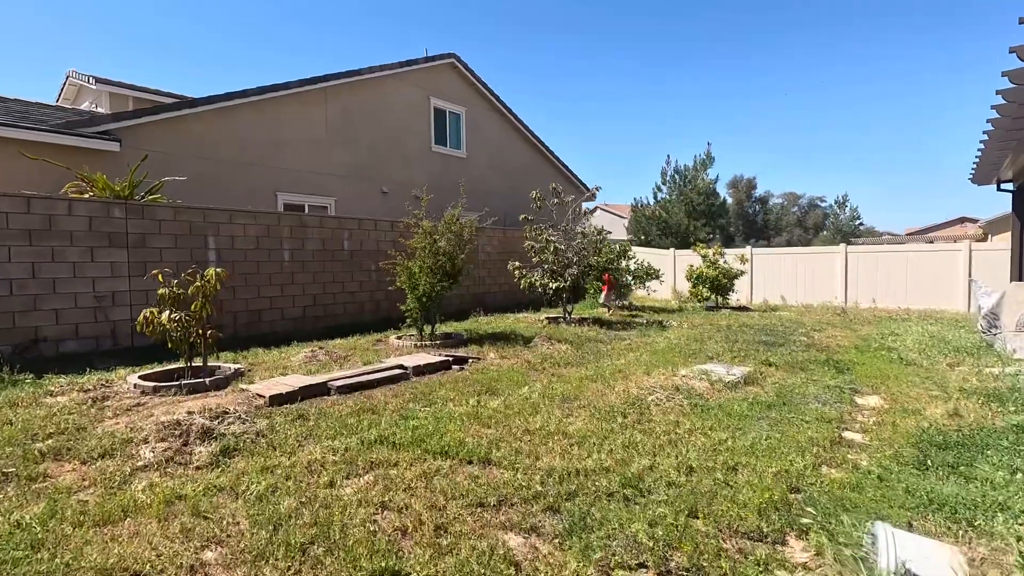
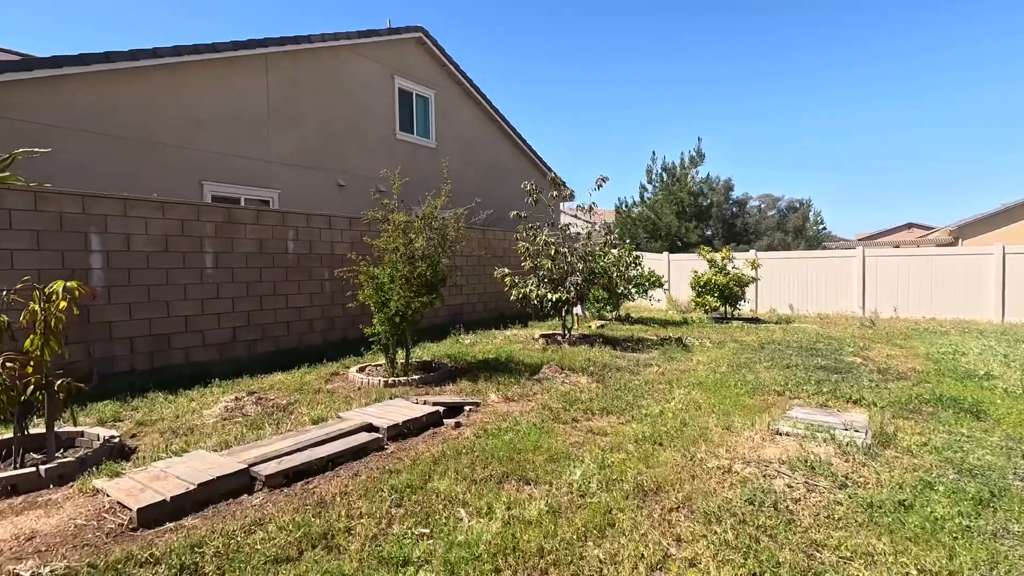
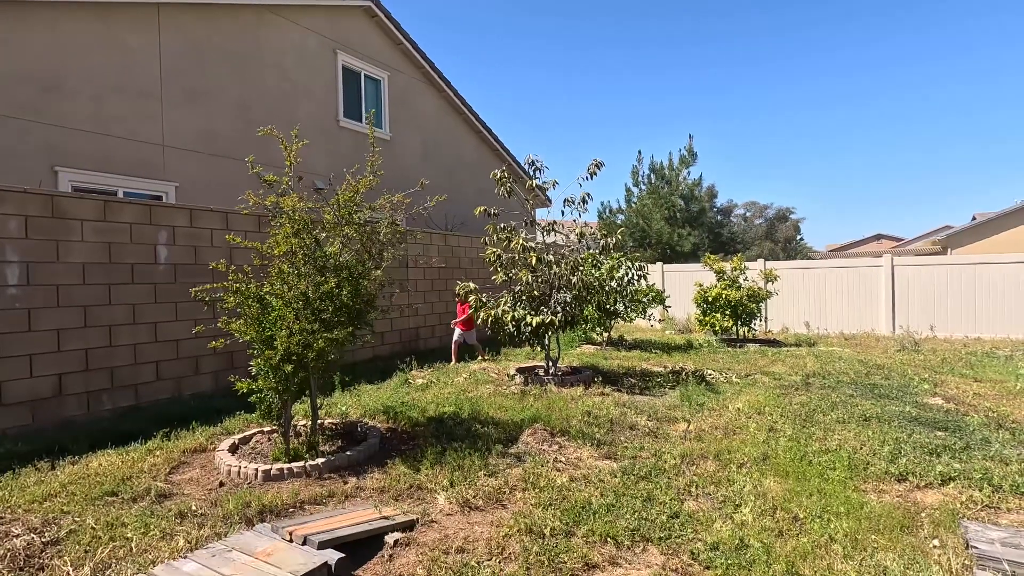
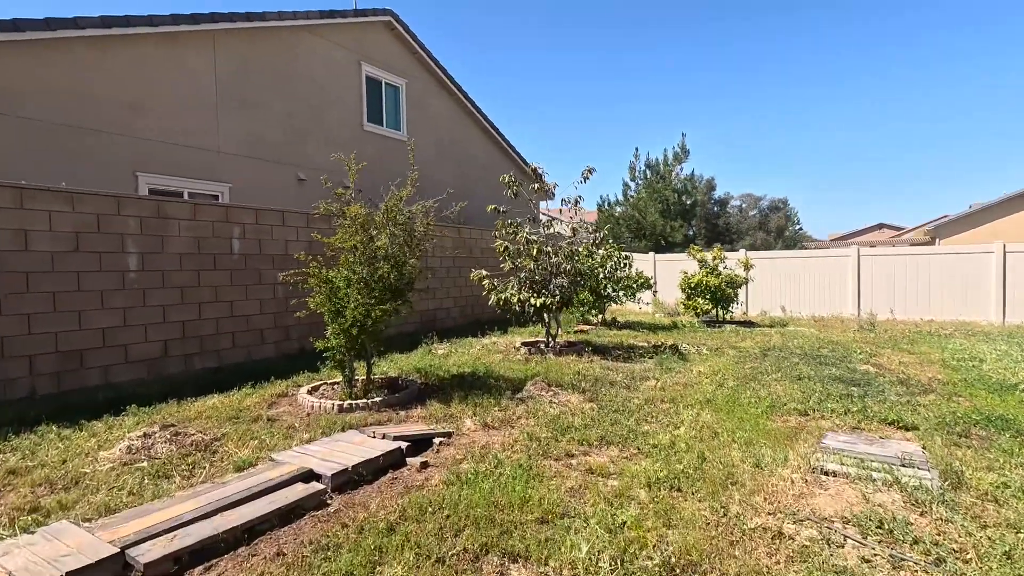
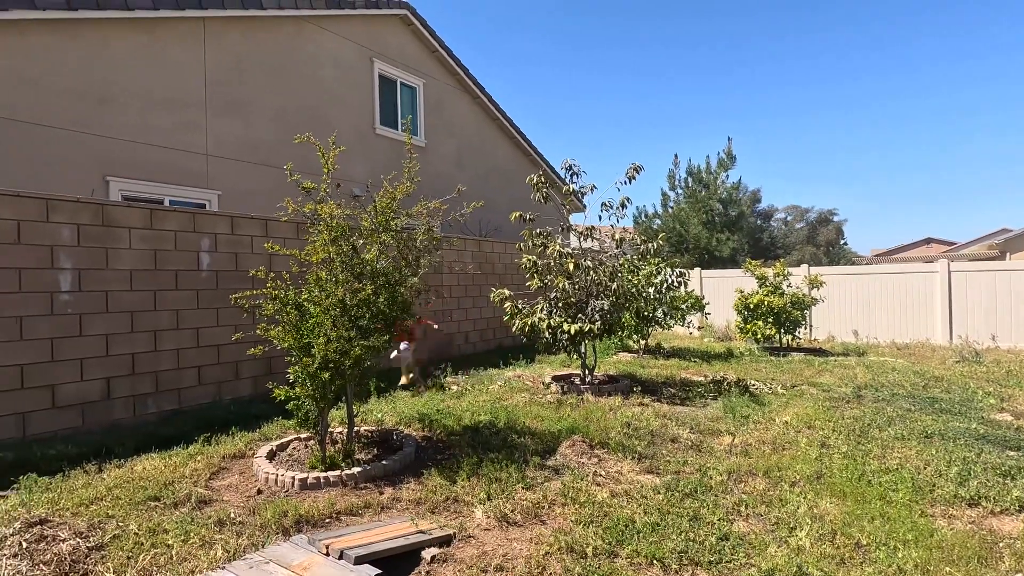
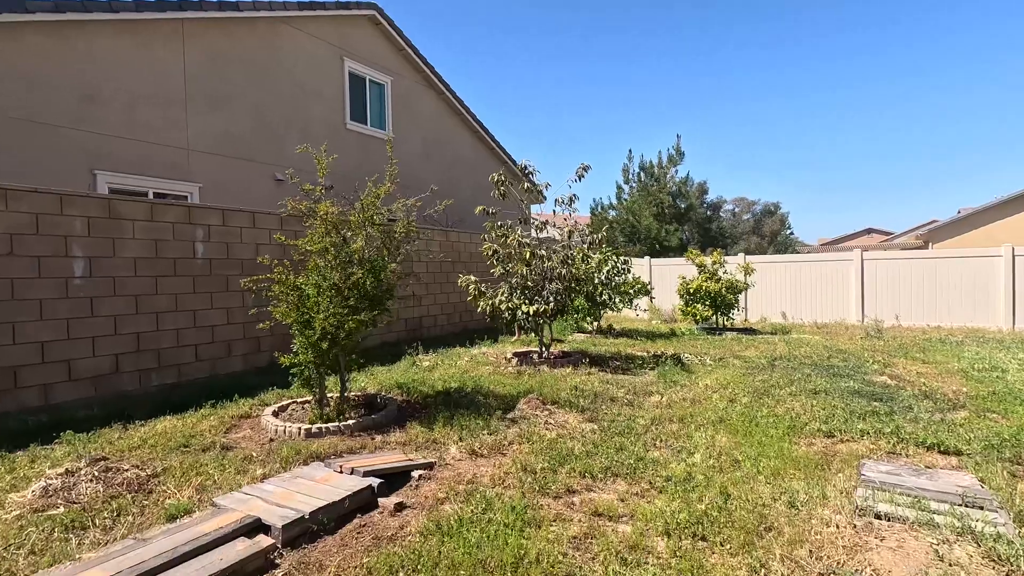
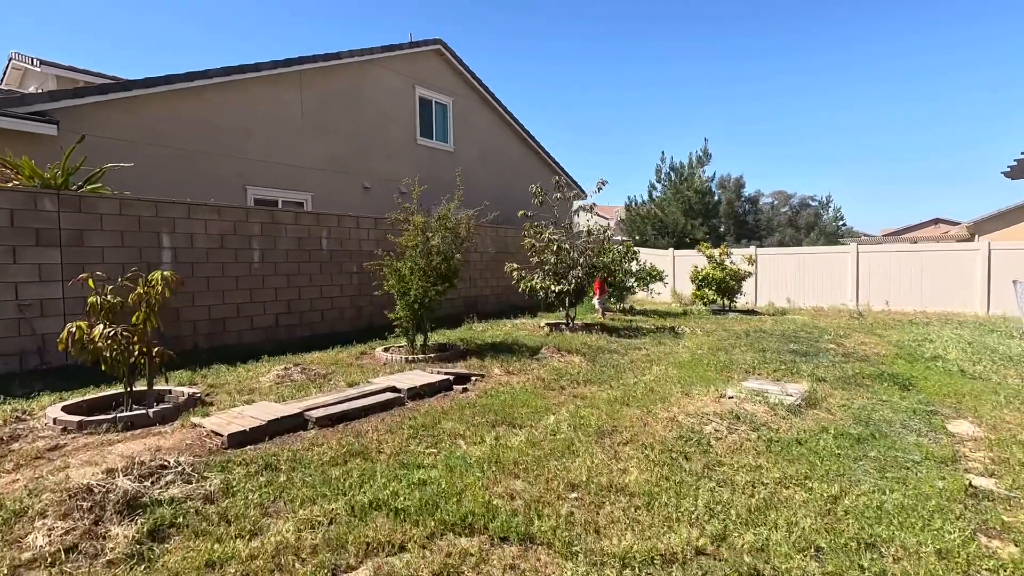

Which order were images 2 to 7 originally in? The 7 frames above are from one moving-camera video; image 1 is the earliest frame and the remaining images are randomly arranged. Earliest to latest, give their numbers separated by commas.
7, 2, 4, 6, 3, 5
